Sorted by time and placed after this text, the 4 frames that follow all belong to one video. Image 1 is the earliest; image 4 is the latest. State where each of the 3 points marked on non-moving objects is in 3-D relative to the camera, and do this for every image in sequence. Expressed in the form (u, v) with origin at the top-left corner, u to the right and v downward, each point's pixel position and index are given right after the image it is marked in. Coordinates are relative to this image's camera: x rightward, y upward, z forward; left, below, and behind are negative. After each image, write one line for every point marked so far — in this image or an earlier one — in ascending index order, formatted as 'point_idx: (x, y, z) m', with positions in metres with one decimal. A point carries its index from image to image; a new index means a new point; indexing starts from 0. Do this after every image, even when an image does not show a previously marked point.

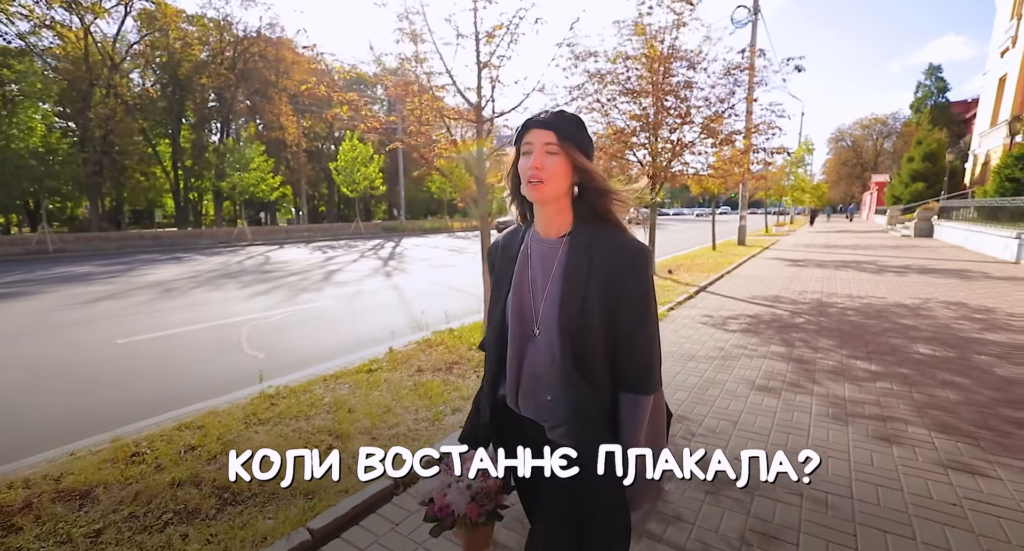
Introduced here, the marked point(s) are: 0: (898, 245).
0: (+14.7, +1.2, +18.1) m
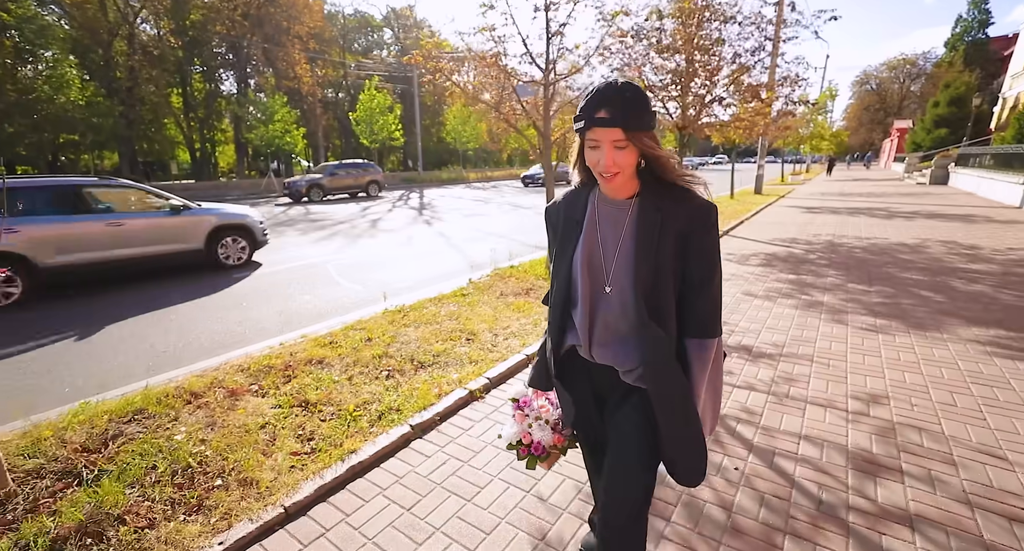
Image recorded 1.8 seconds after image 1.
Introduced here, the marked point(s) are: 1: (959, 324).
0: (+15.8, +3.3, +18.7) m
1: (+4.0, -0.4, +4.3) m
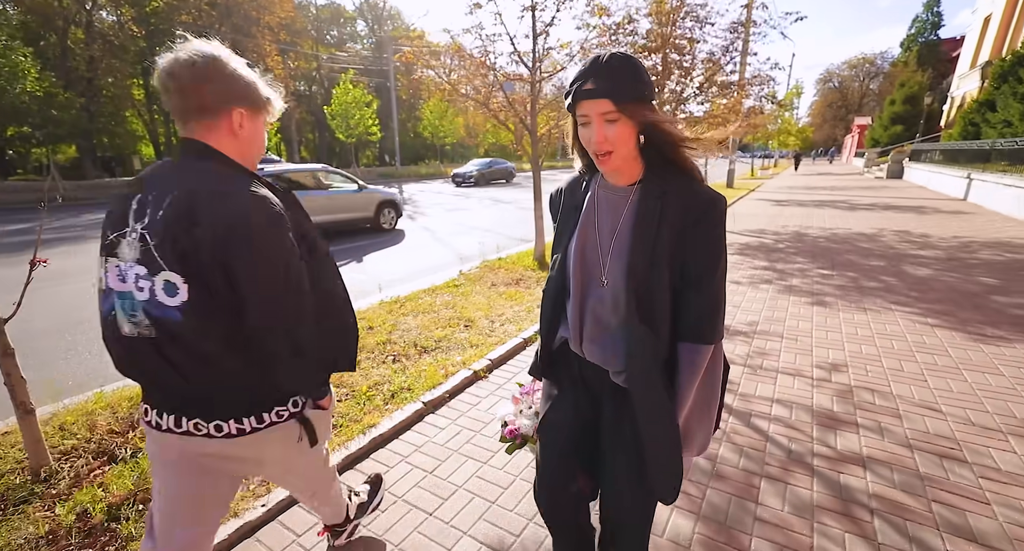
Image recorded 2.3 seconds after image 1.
0: (+15.0, +3.7, +19.7) m
1: (+4.0, -0.3, +4.7) m
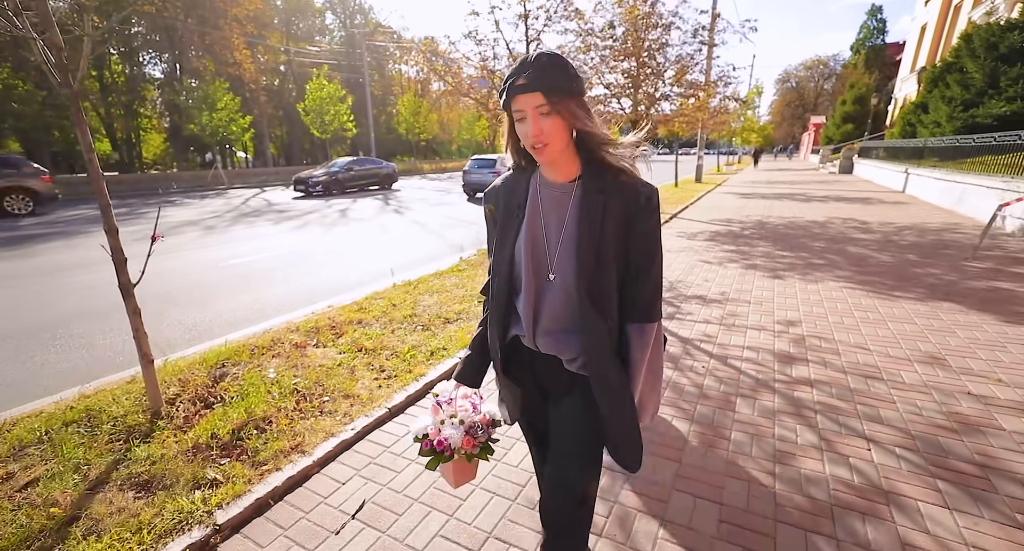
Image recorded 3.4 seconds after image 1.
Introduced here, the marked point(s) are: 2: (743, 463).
0: (+14.0, +4.3, +21.2) m
1: (+4.0, 0.0, +5.6) m
2: (+1.2, -1.0, +2.4) m
